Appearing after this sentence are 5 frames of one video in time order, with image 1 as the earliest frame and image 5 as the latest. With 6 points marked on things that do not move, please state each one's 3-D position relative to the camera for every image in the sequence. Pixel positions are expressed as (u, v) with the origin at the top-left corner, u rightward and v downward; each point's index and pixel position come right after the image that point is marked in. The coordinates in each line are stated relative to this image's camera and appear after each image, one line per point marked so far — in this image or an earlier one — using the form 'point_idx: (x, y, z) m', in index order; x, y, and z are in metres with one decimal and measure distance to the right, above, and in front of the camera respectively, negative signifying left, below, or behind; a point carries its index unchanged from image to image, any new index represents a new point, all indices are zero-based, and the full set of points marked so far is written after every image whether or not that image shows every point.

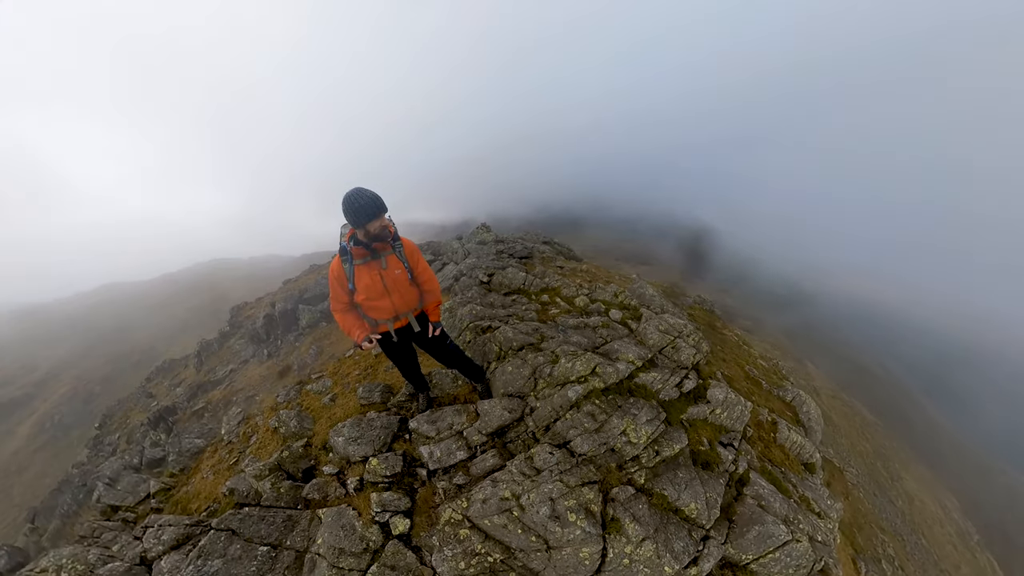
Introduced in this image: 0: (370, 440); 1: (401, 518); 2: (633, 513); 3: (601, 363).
0: (-5.3, -5.7, +15.4) m
1: (-3.4, -7.1, +12.7) m
2: (+3.6, -6.8, +12.1) m
3: (+3.3, -2.9, +15.1) m
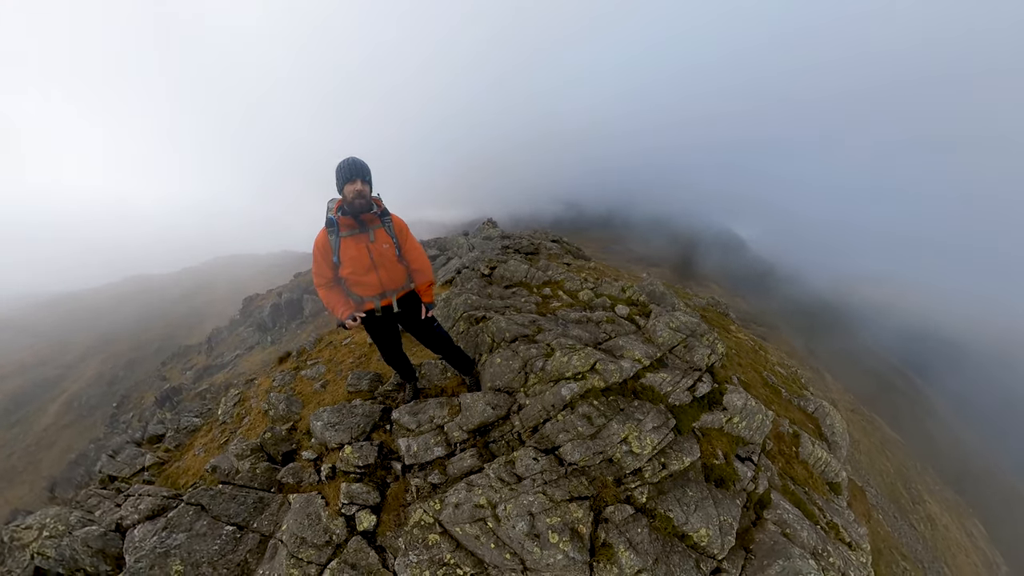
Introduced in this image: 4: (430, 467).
0: (-5.7, -4.8, +13.9) m
1: (-4.0, -6.3, +11.2) m
2: (+3.0, -6.4, +10.3) m
3: (+3.0, -2.4, +13.3) m
4: (-2.4, -5.3, +11.9) m
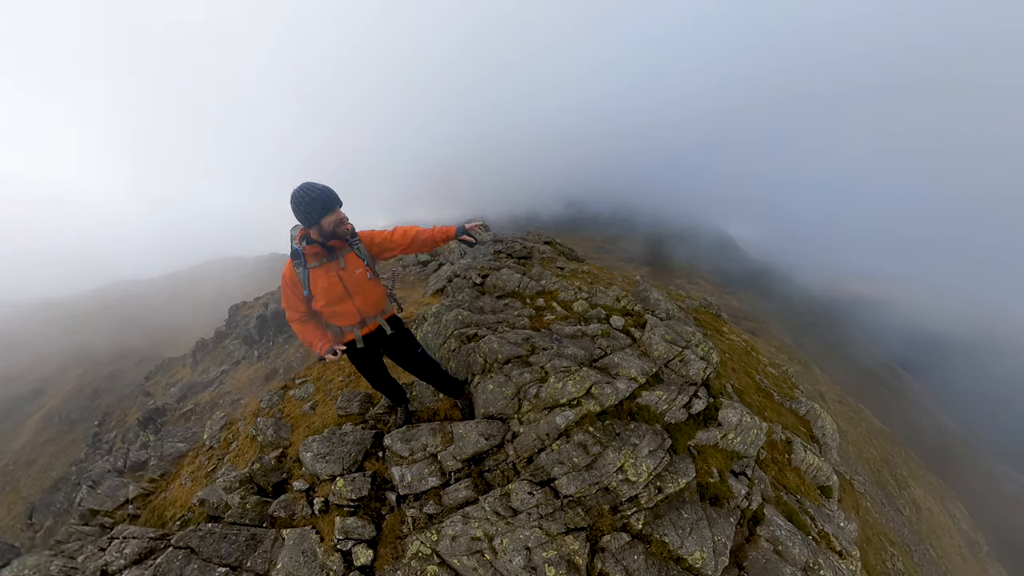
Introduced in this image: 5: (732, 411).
0: (-5.9, -5.7, +13.8) m
1: (-4.1, -7.2, +11.1) m
2: (+3.0, -7.1, +10.4) m
3: (+2.8, -3.1, +13.4) m
4: (-2.5, -6.1, +11.9) m
5: (+7.8, -4.4, +14.5) m
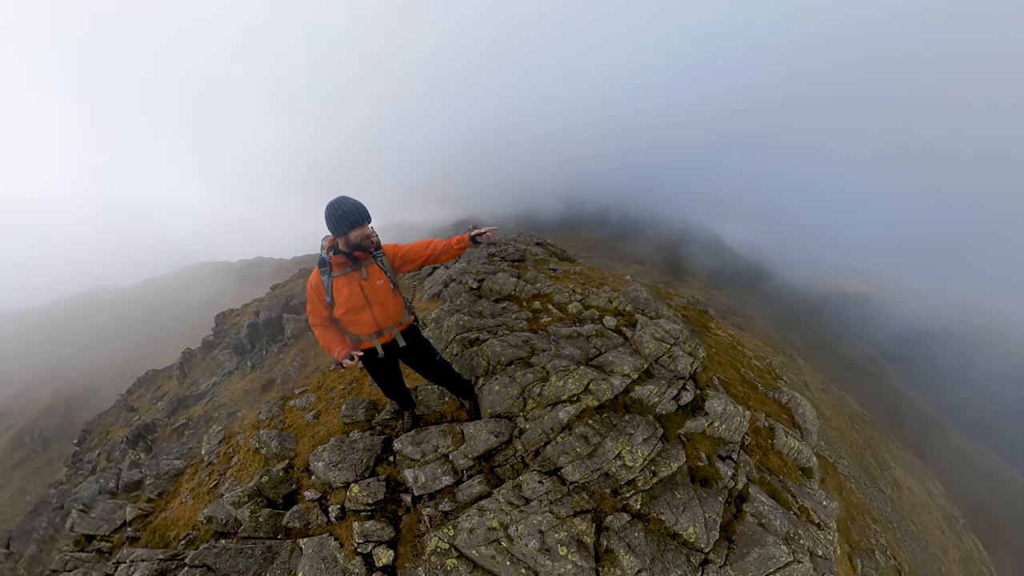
0: (-5.7, -6.3, +14.5) m
1: (-3.7, -7.6, +11.9) m
2: (+3.3, -7.2, +11.5) m
3: (+2.9, -3.2, +14.5) m
4: (-2.3, -6.5, +12.7) m
5: (+7.9, -4.3, +15.7) m
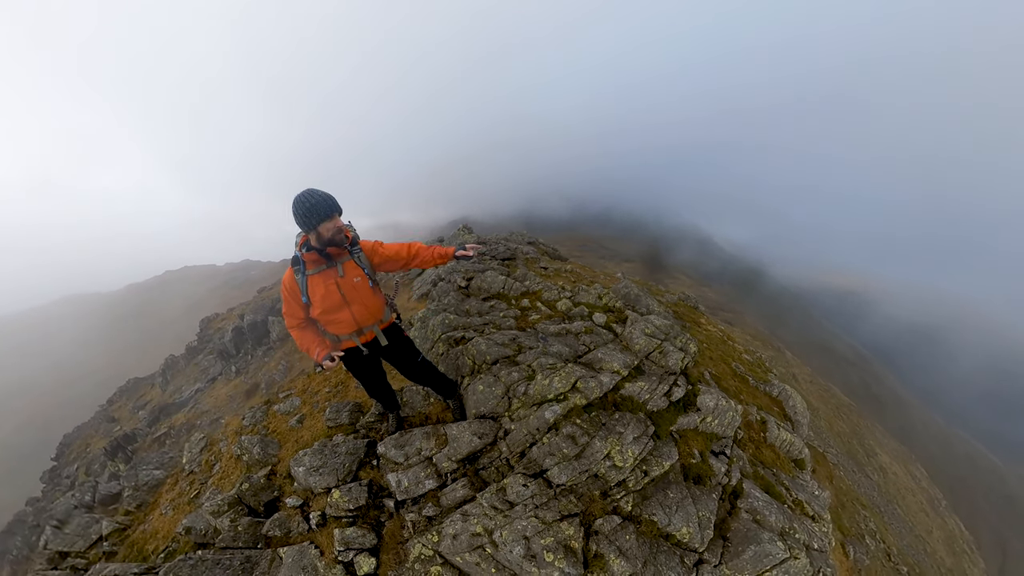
0: (-6.2, -6.2, +13.9) m
1: (-4.1, -7.5, +11.3) m
2: (+2.9, -7.0, +11.0) m
3: (+2.4, -3.0, +14.0) m
4: (-2.7, -6.4, +12.2) m
5: (+7.4, -4.0, +15.4) m
